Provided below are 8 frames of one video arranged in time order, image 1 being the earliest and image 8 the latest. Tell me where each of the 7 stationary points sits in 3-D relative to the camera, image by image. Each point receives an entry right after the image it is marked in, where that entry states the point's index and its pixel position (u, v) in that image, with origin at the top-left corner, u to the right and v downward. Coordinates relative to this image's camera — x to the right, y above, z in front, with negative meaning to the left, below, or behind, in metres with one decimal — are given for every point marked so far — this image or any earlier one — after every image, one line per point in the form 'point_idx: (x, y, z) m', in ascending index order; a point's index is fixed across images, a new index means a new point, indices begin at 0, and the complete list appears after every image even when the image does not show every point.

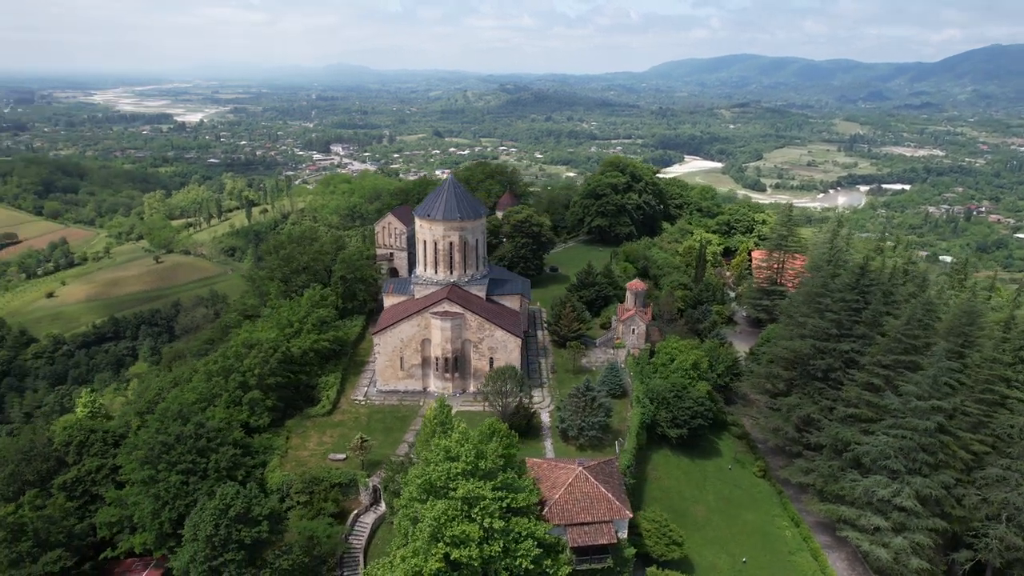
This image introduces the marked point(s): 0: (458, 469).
0: (-1.7, -5.3, +19.2) m
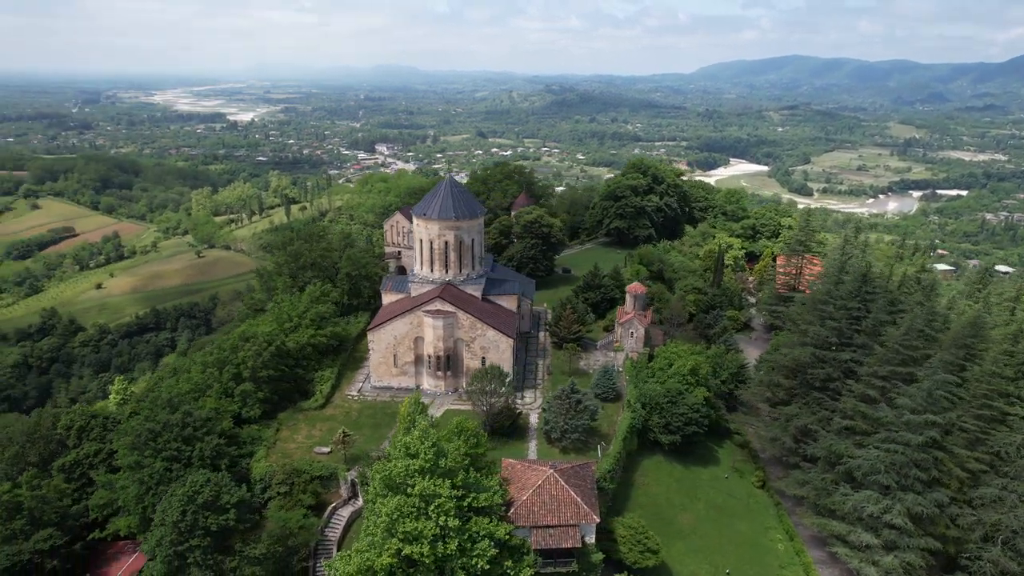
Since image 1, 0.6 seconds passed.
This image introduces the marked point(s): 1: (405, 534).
0: (-2.9, -5.2, +19.3) m
1: (-3.0, -6.9, +18.5) m
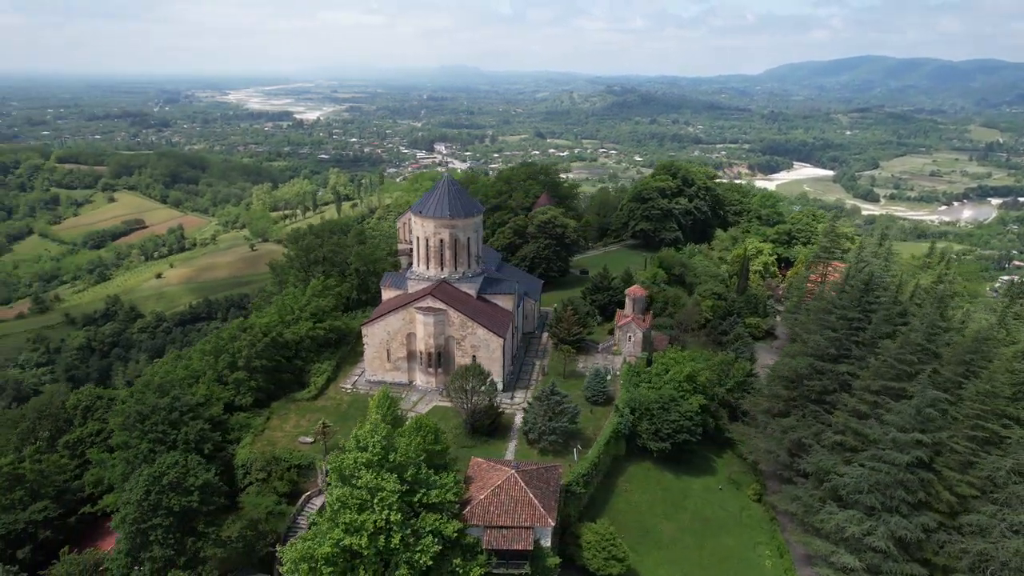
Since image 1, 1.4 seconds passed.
0: (-4.4, -5.1, +19.6) m
1: (-4.7, -6.7, +18.8) m
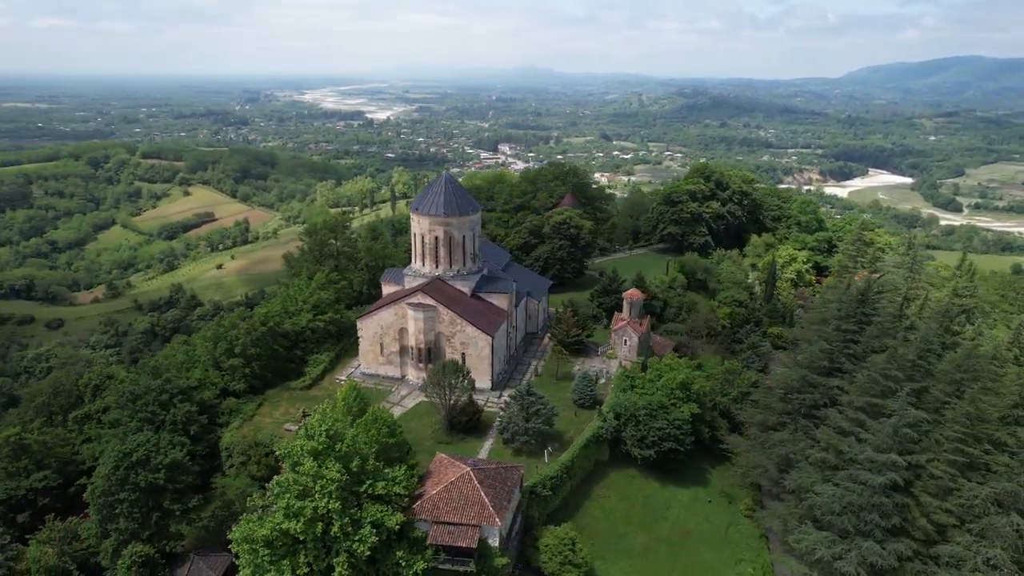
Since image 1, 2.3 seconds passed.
0: (-6.2, -4.8, +20.0) m
1: (-6.6, -6.5, +19.3) m
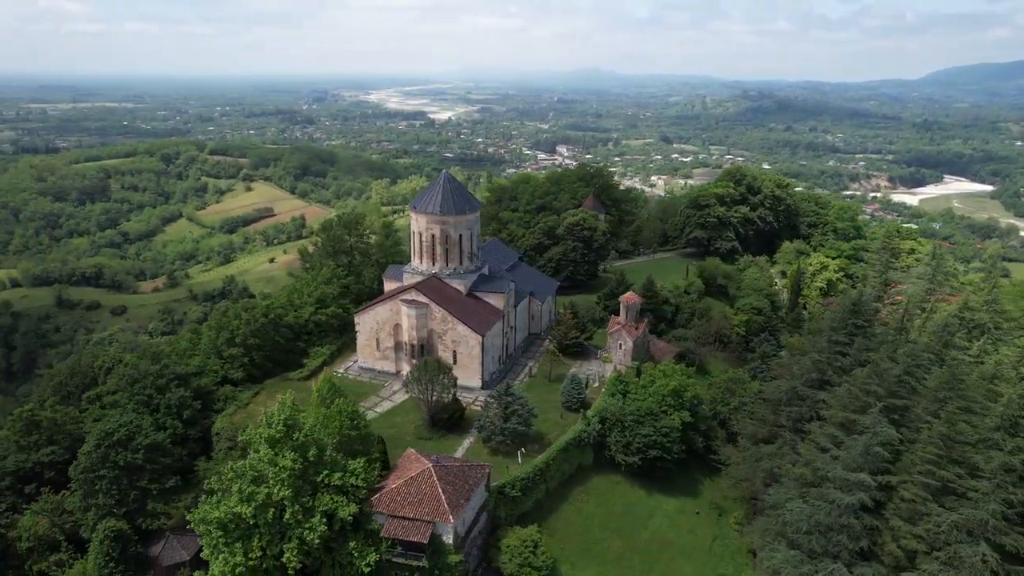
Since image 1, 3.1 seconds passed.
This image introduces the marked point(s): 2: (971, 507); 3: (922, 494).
0: (-7.6, -4.6, +20.6) m
1: (-8.2, -6.2, +19.9) m
2: (+12.6, -6.0, +18.1) m
3: (+11.9, -6.0, +19.1) m
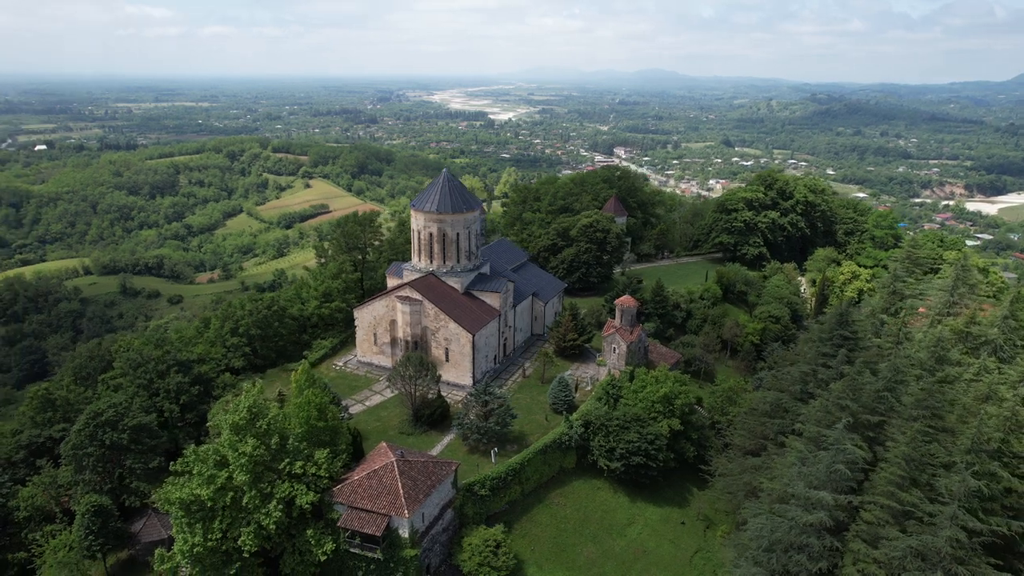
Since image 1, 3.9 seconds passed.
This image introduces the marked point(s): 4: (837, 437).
0: (-9.0, -4.3, +21.4) m
1: (-9.7, -5.9, +20.6) m
2: (+10.8, -6.3, +17.1) m
3: (+10.2, -6.3, +18.1) m
4: (+9.6, -4.3, +19.3) m
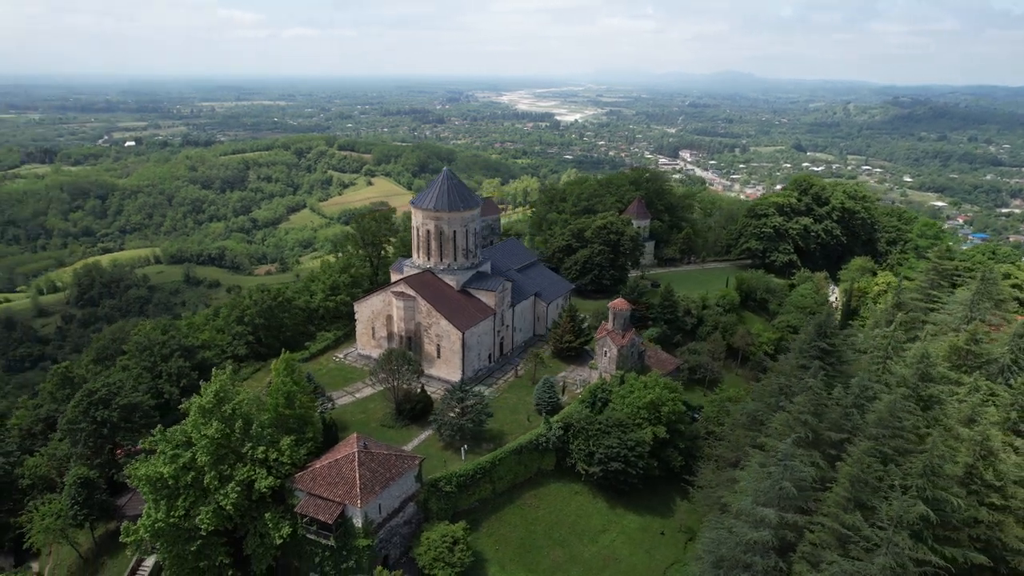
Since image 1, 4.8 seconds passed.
0: (-10.5, -3.9, +22.3) m
1: (-11.3, -5.5, +21.6) m
2: (+8.7, -6.6, +16.1) m
3: (+8.2, -6.5, +17.2) m
4: (+7.8, -4.6, +18.4) m
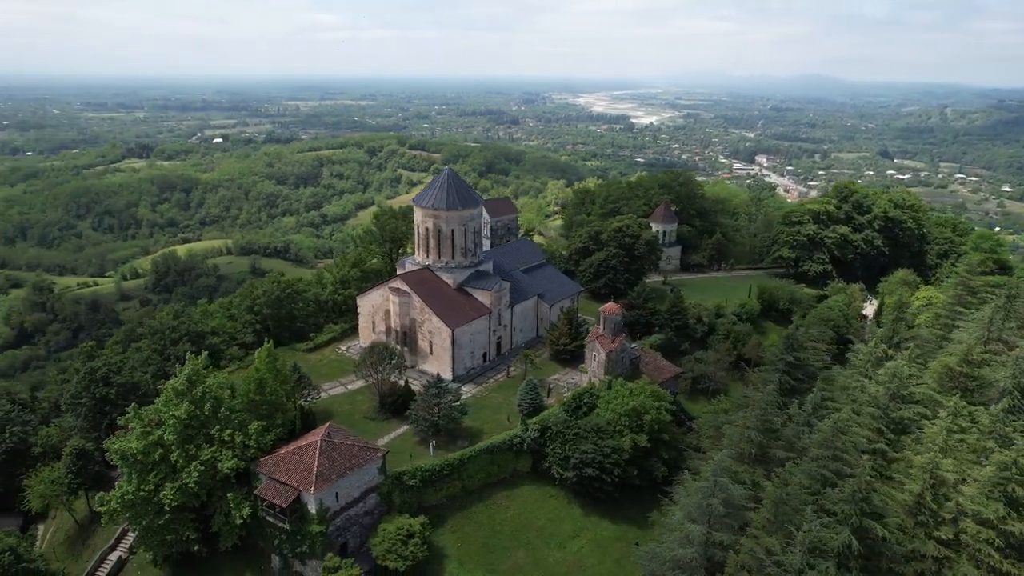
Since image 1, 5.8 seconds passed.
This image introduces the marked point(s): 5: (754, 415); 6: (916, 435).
0: (-12.0, -3.5, +23.5) m
1: (-12.9, -5.1, +22.9) m
2: (+6.3, -6.8, +15.2) m
3: (+6.0, -6.7, +16.4) m
4: (+5.7, -4.8, +17.6) m
5: (+7.2, -3.7, +19.3) m
6: (+12.0, -4.3, +19.5) m
